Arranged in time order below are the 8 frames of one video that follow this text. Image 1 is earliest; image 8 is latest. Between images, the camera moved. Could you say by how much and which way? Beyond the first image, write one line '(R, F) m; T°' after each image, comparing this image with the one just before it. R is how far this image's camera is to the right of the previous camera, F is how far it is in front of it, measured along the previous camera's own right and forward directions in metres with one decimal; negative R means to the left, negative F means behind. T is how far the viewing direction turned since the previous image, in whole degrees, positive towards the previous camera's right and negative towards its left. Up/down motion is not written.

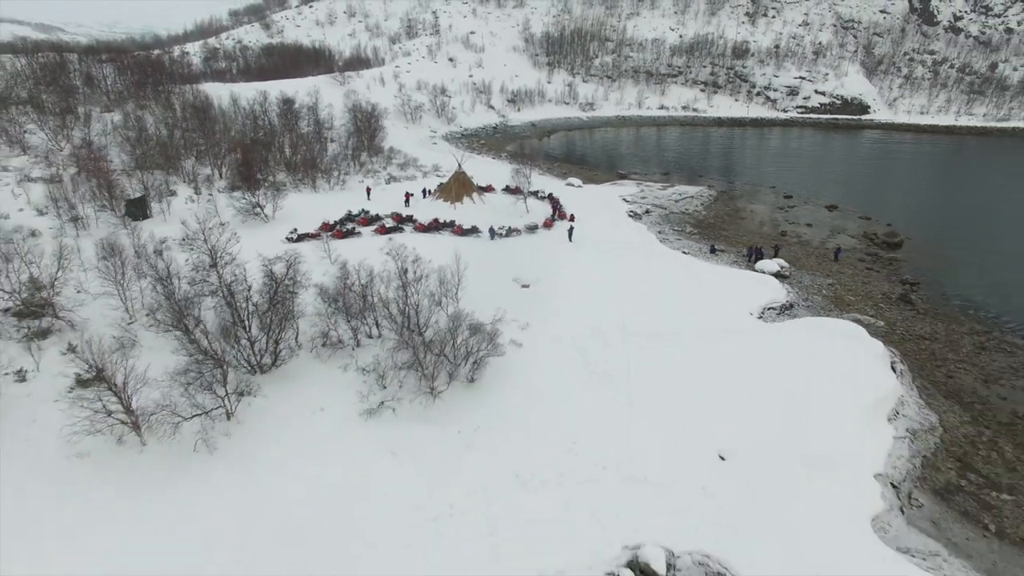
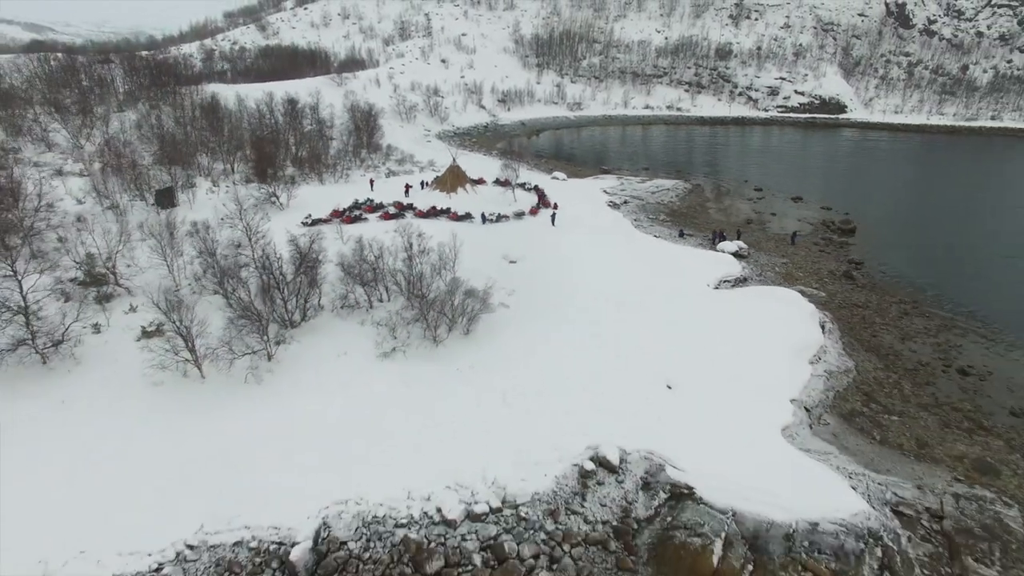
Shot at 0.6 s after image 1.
(+0.1, -2.7) m; +1°
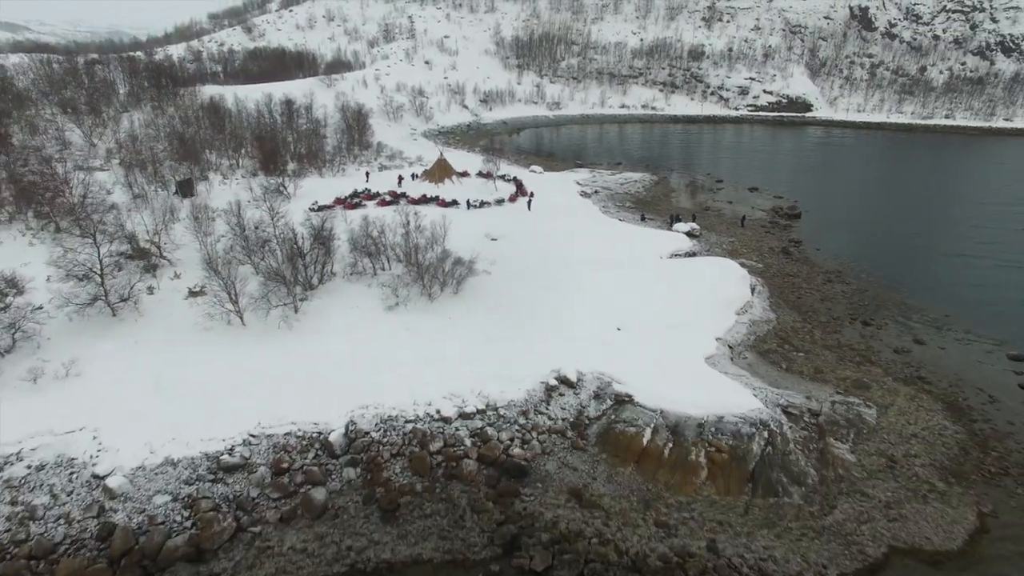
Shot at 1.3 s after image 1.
(+0.1, -3.3) m; +1°
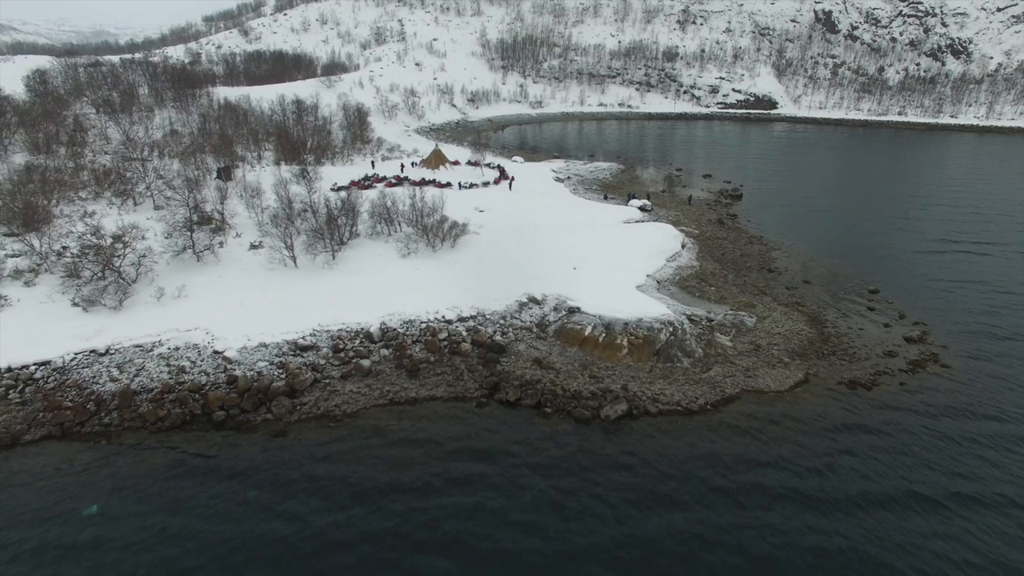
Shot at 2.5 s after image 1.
(+0.2, -5.8) m; +1°
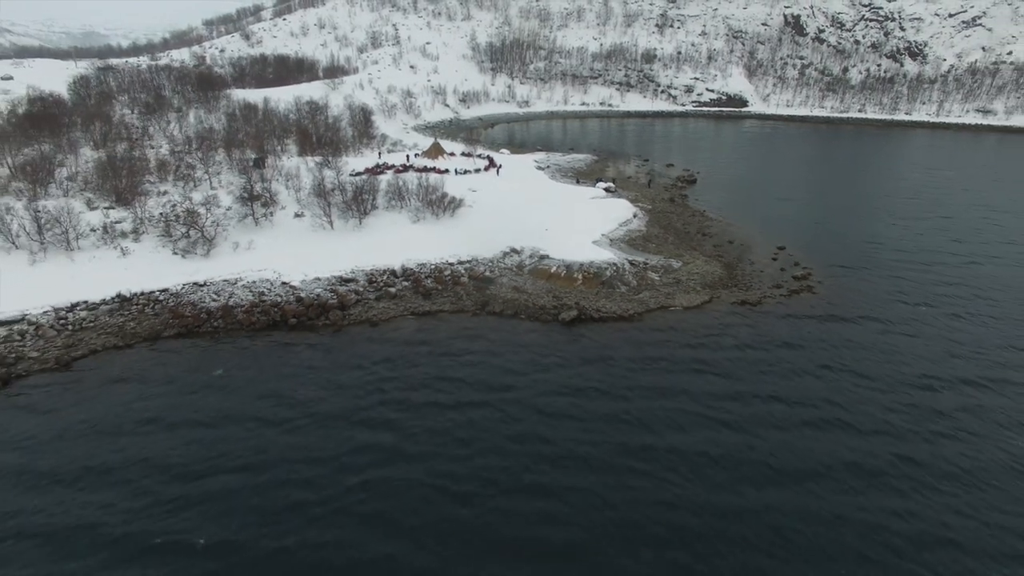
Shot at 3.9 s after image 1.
(+0.2, -6.7) m; +1°
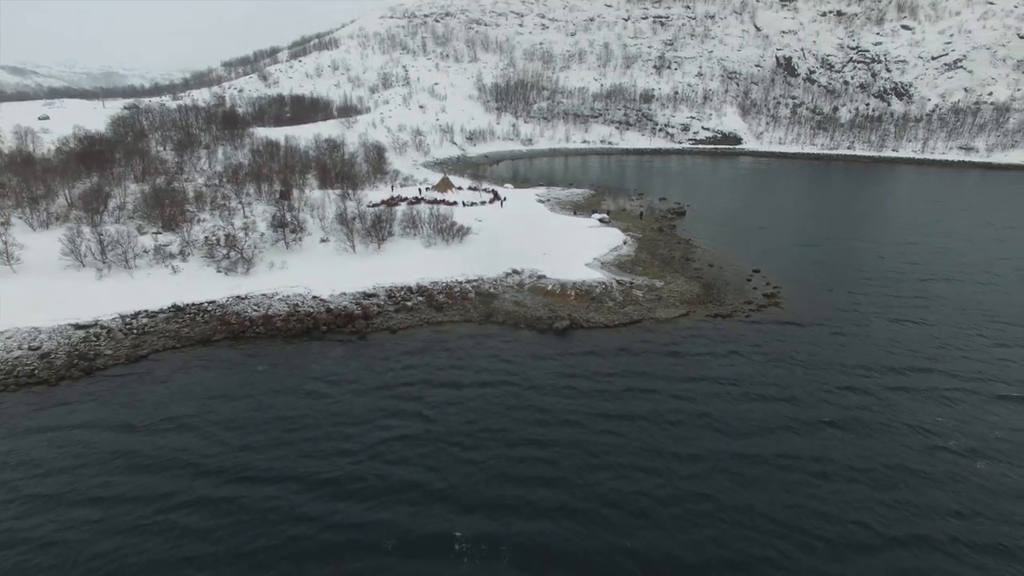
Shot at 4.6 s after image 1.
(+0.2, -3.5) m; 0°
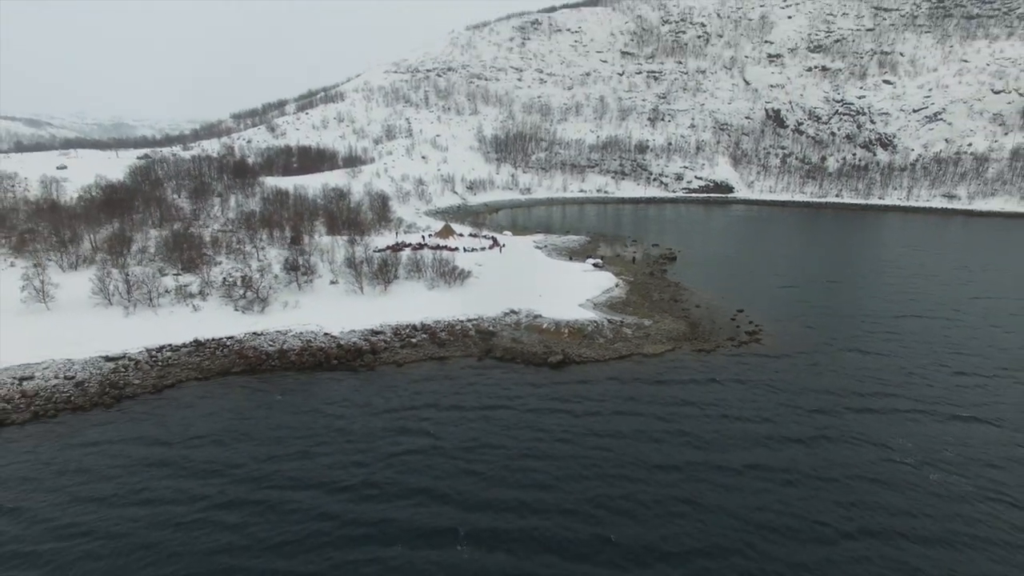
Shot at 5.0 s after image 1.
(+0.1, -2.1) m; 0°
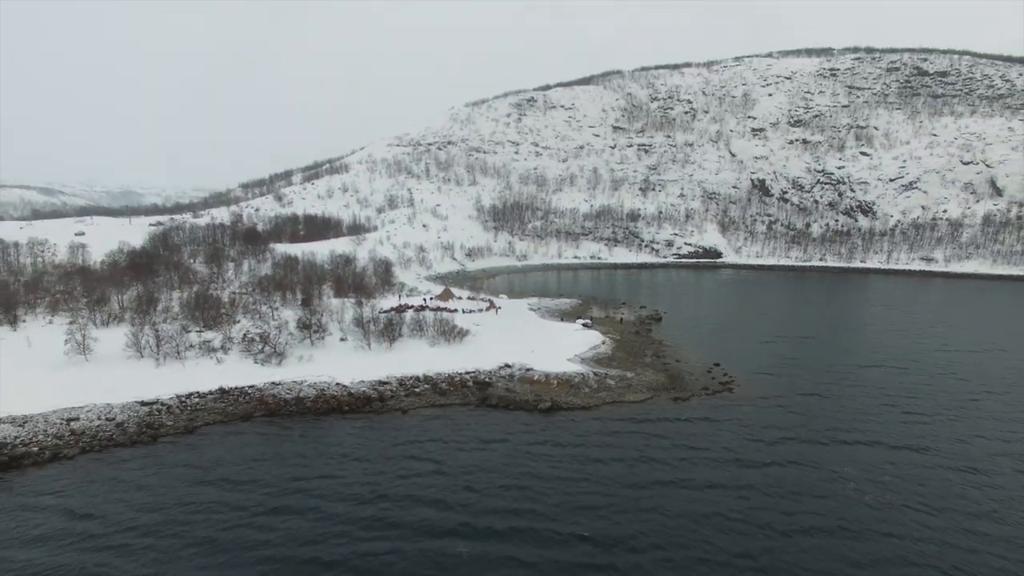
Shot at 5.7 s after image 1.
(+0.2, -3.3) m; 0°
